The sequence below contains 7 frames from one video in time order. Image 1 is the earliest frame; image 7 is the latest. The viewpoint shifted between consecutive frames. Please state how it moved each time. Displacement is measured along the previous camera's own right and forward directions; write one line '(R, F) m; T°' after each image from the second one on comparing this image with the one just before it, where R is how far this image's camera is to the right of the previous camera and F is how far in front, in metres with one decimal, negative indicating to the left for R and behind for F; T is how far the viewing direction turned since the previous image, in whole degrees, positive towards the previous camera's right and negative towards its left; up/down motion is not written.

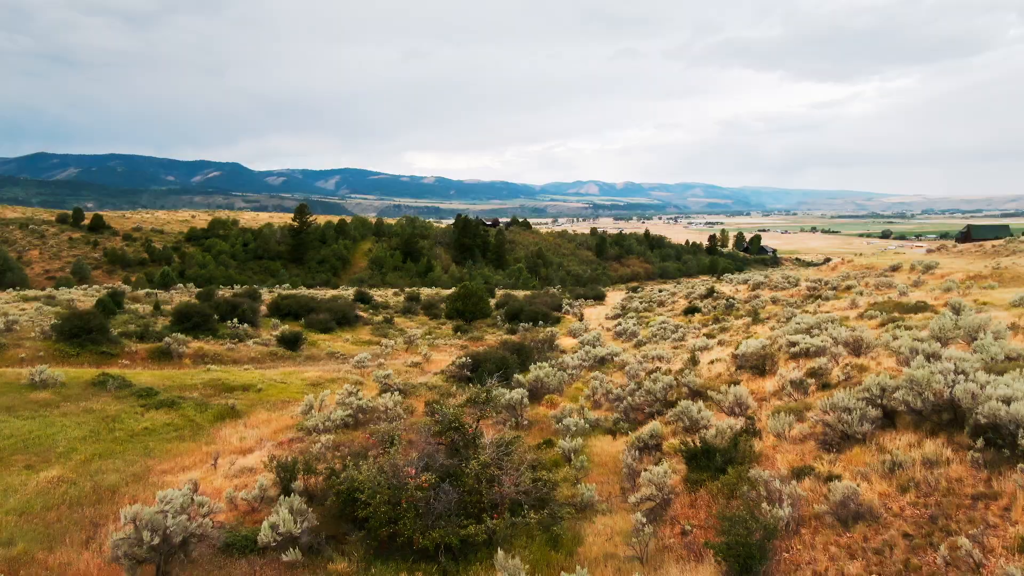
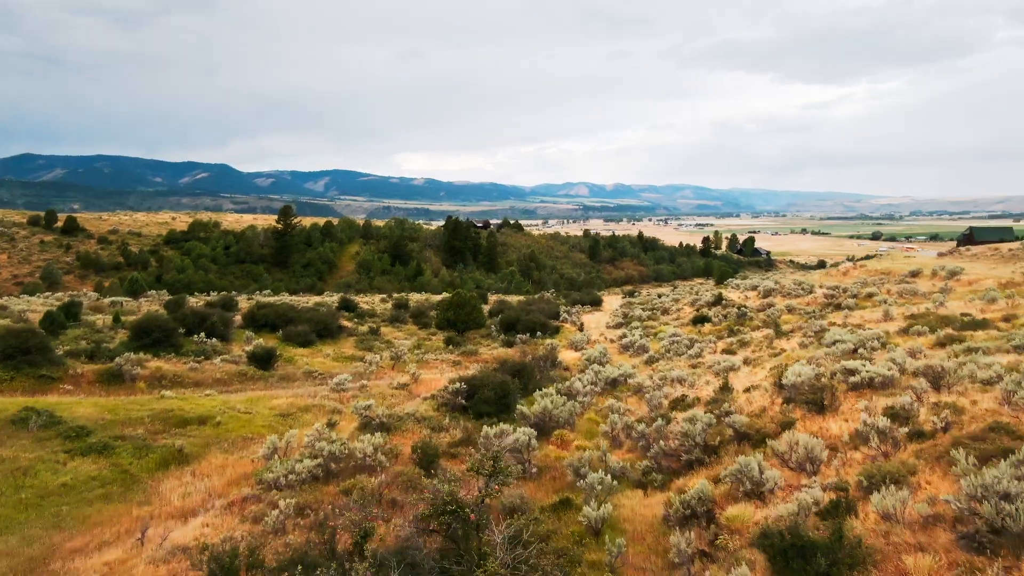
(-0.2, +2.2) m; +1°
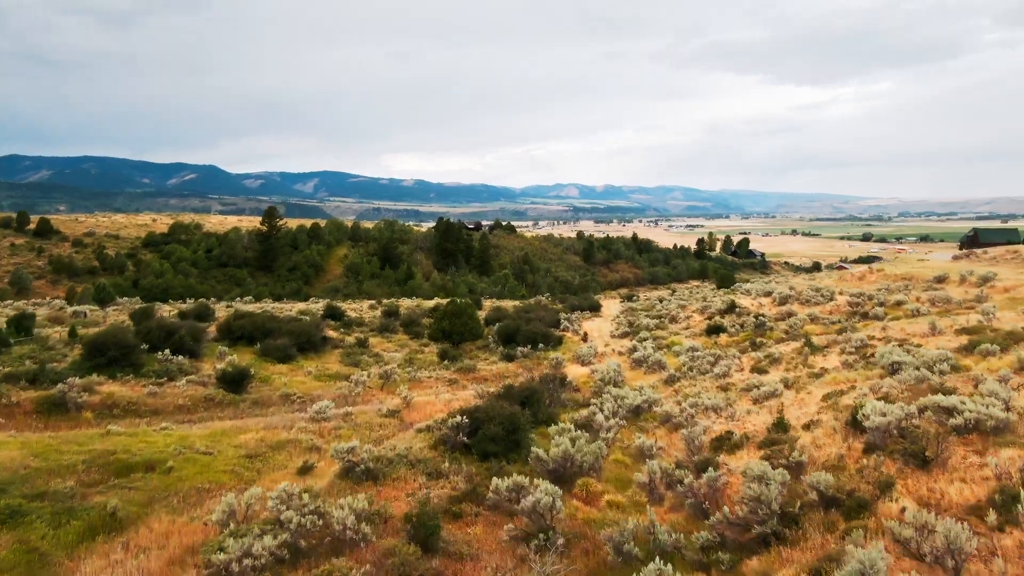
(-0.3, +2.2) m; +1°
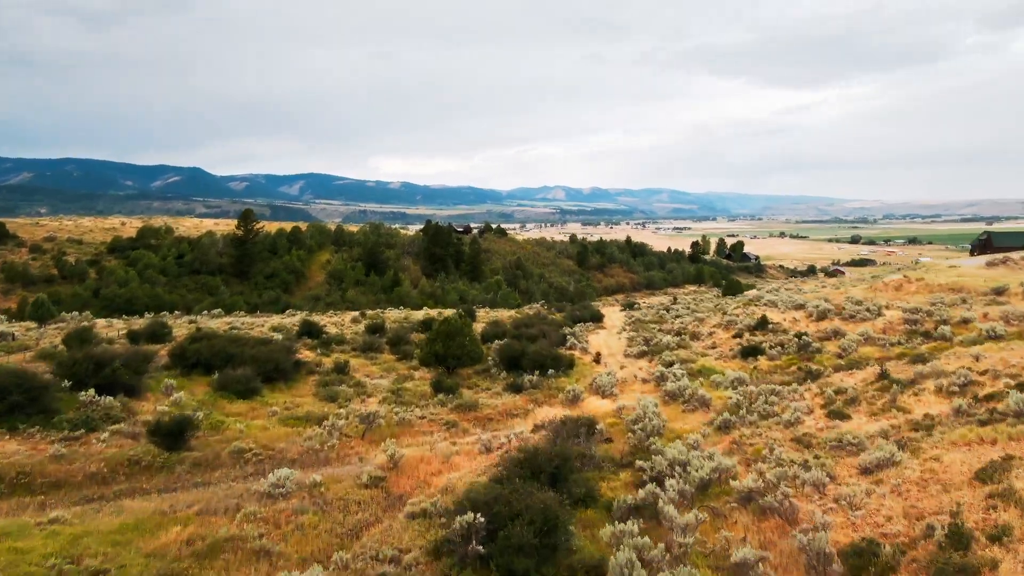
(-0.5, +3.7) m; +1°
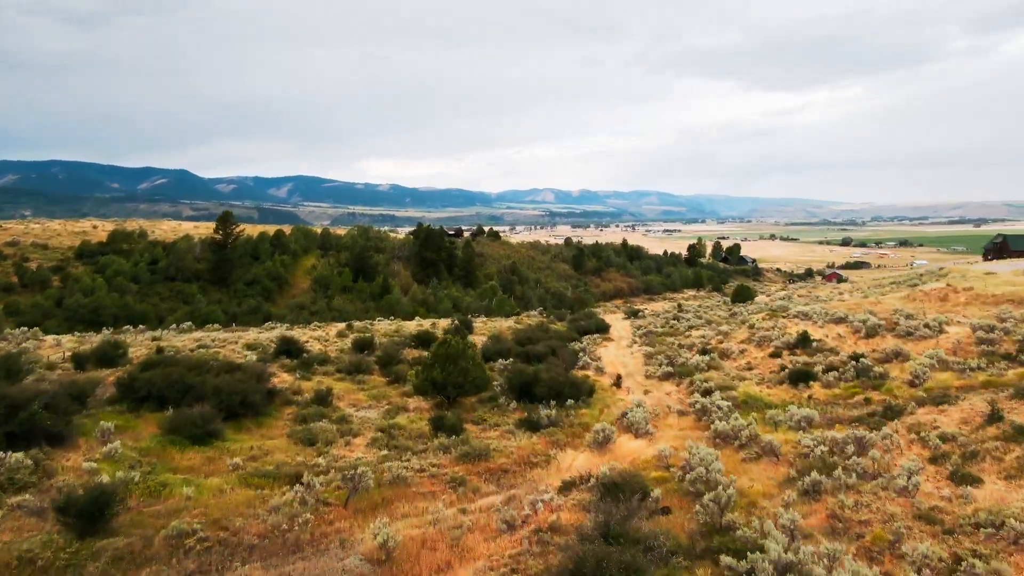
(-0.5, +3.3) m; +1°
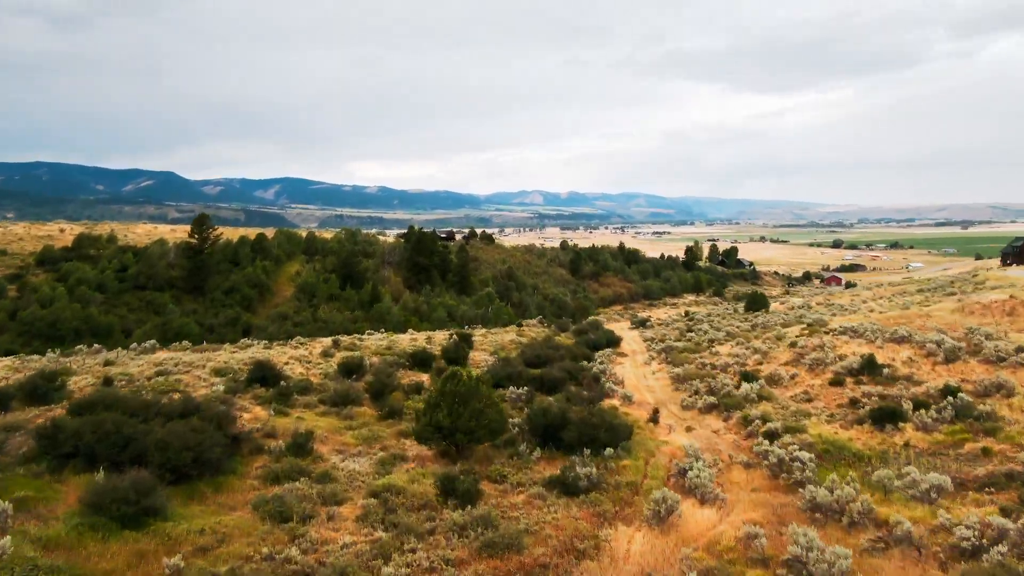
(-0.7, +3.7) m; +1°
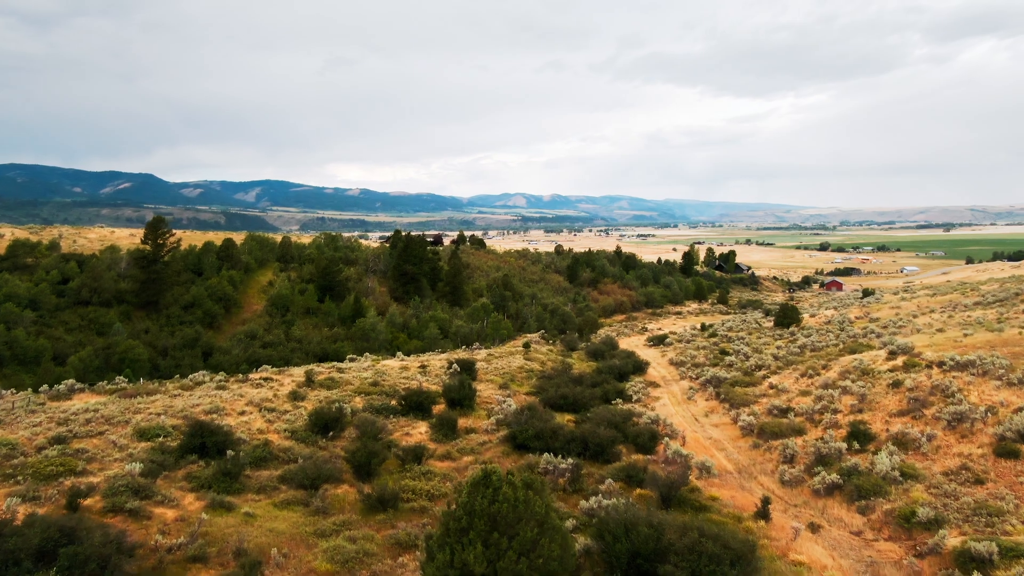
(-1.0, +6.0) m; +1°
